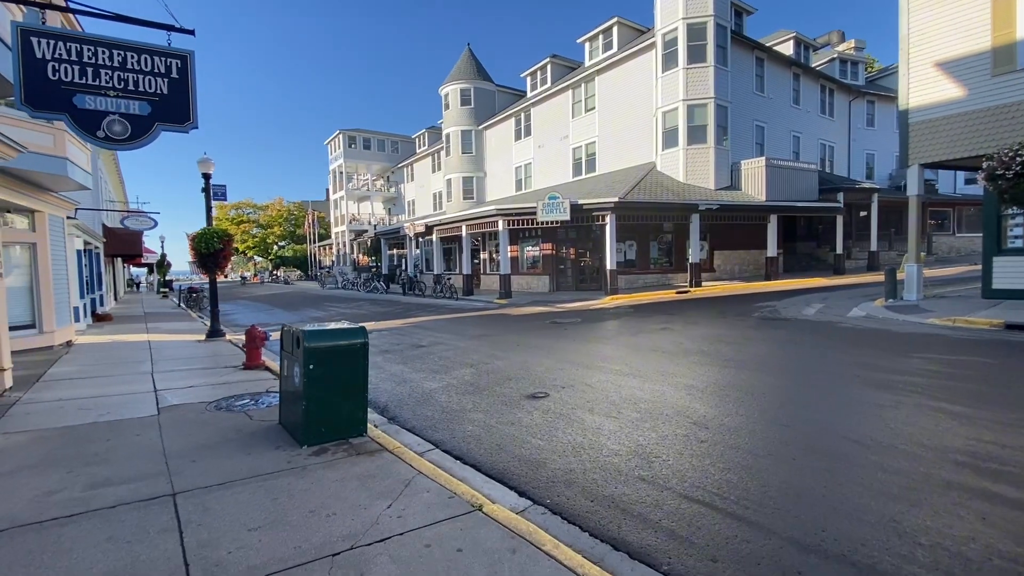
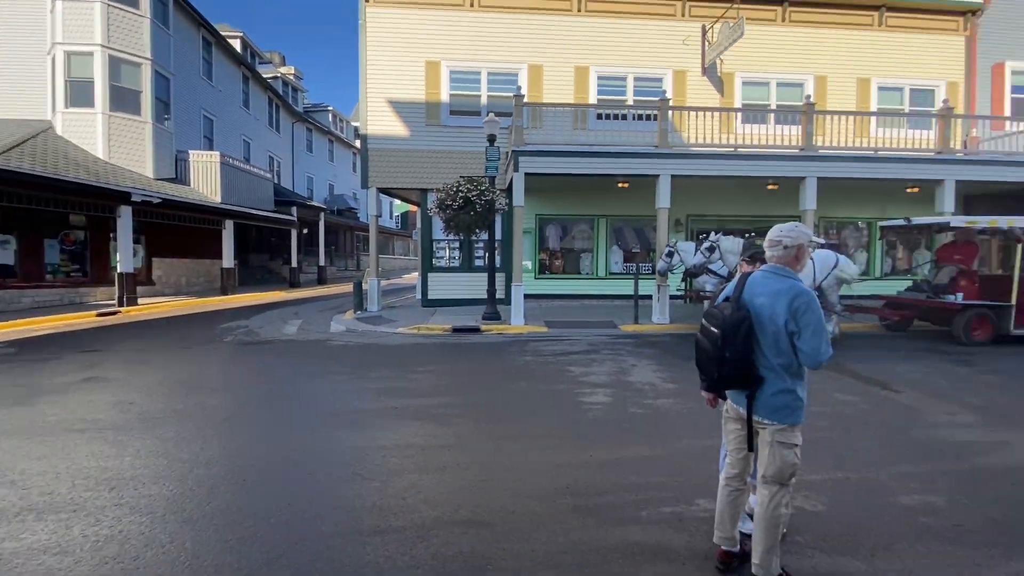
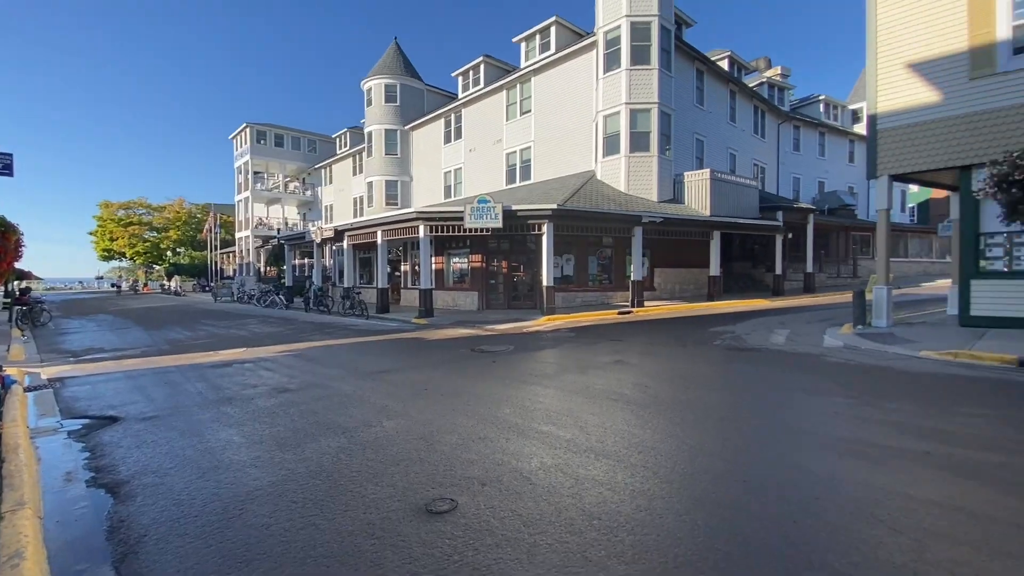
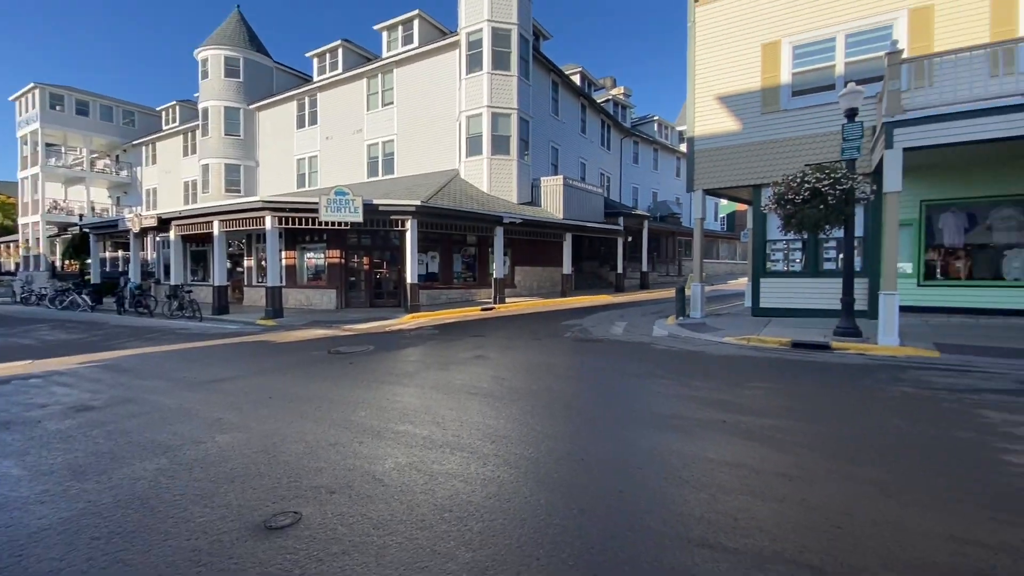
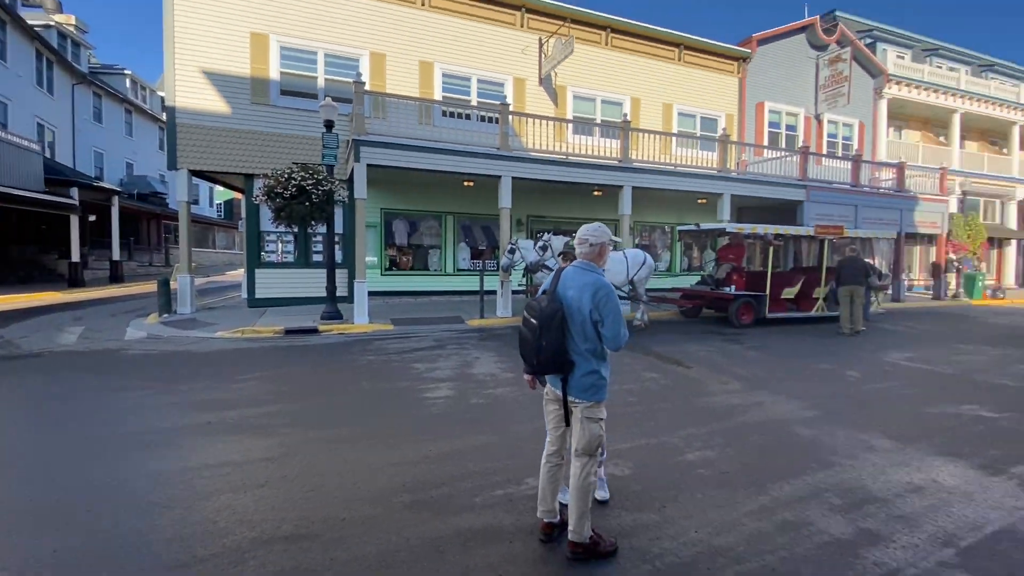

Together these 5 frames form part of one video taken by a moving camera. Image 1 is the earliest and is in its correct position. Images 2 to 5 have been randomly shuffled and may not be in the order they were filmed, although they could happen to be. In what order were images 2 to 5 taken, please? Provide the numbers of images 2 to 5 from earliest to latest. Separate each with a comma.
3, 4, 2, 5
